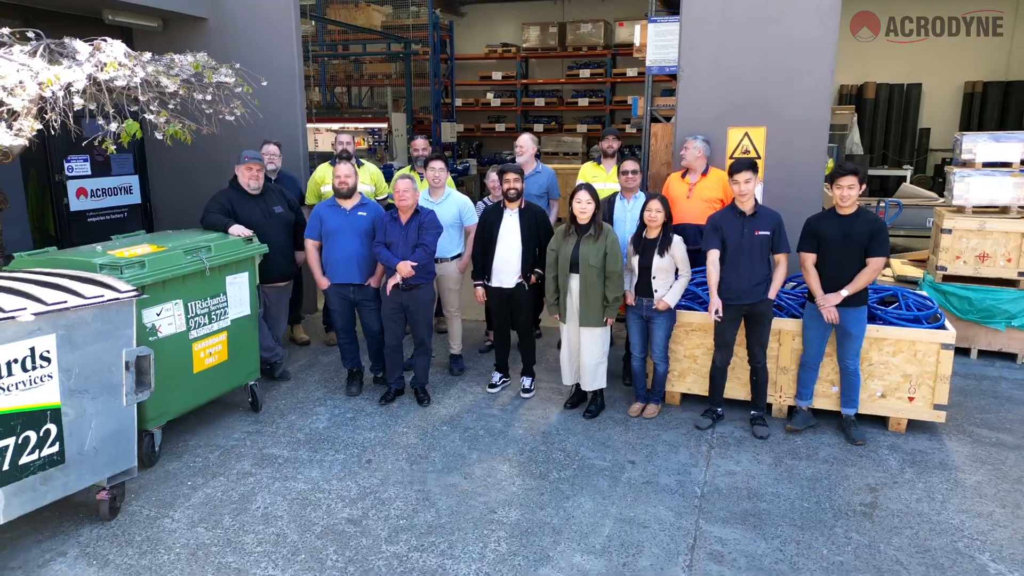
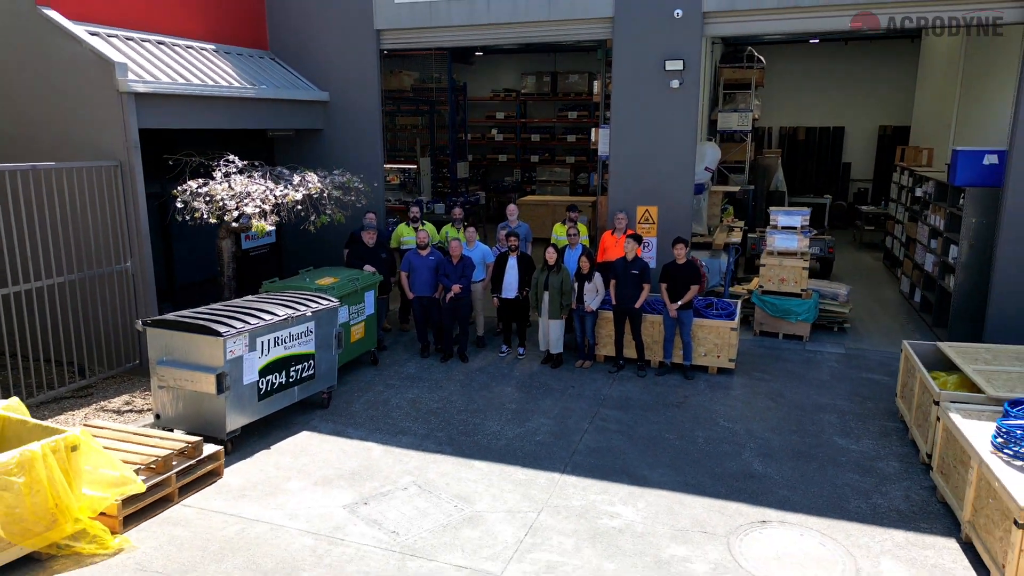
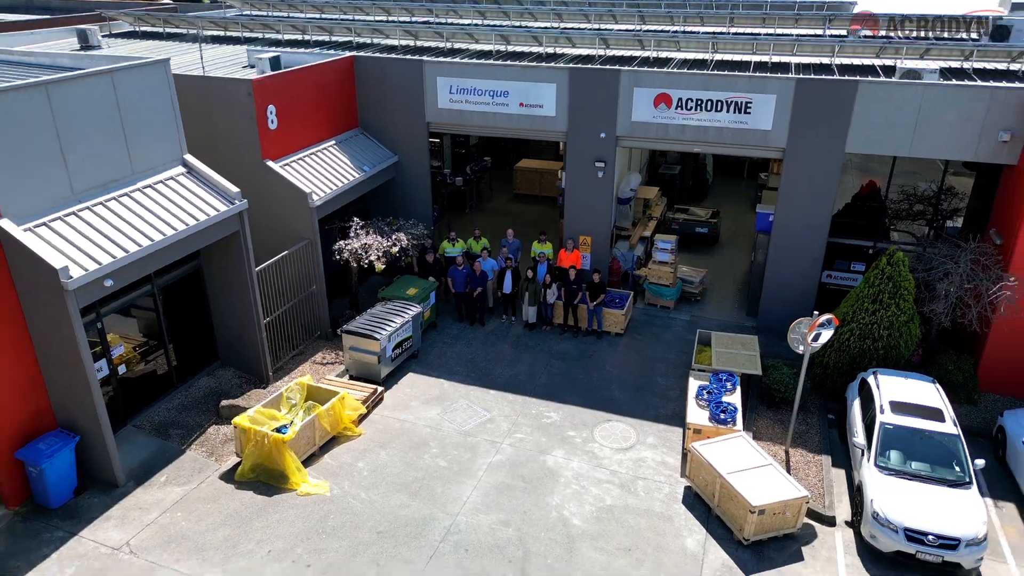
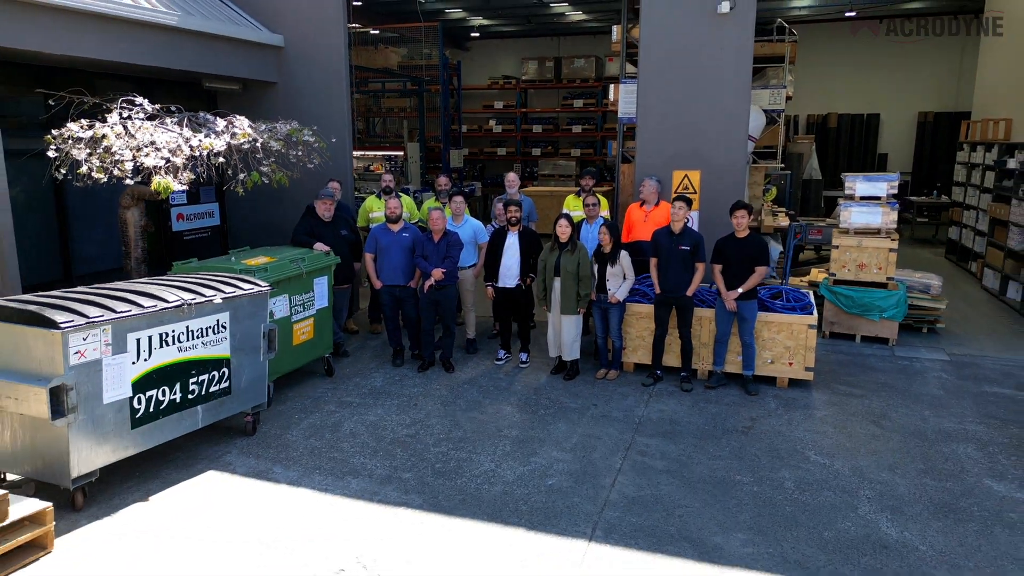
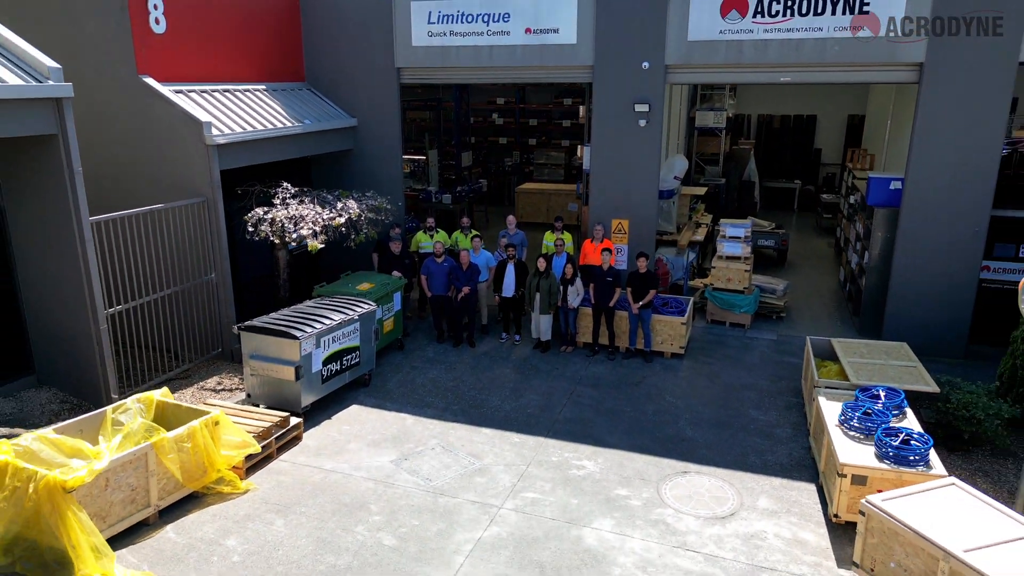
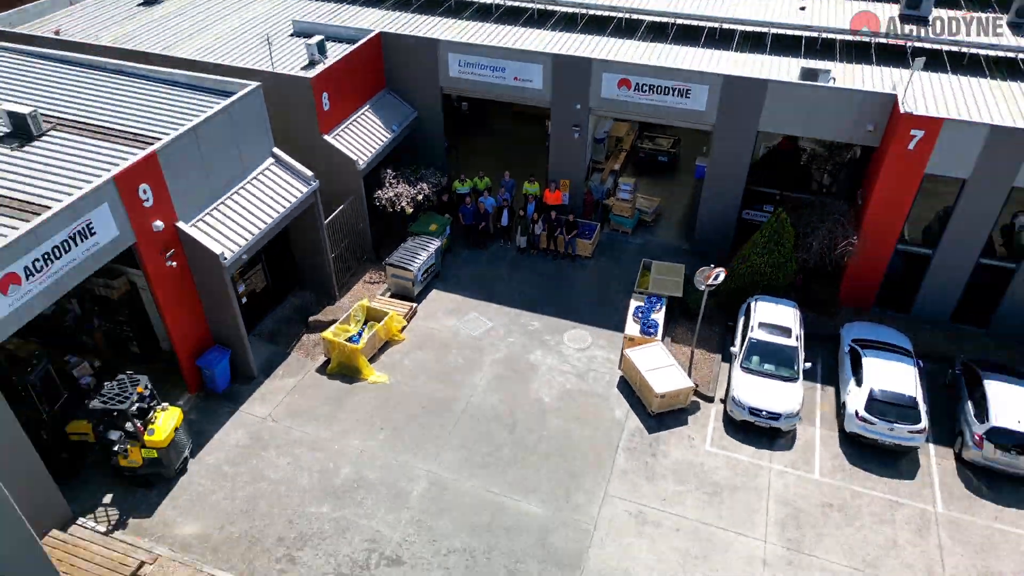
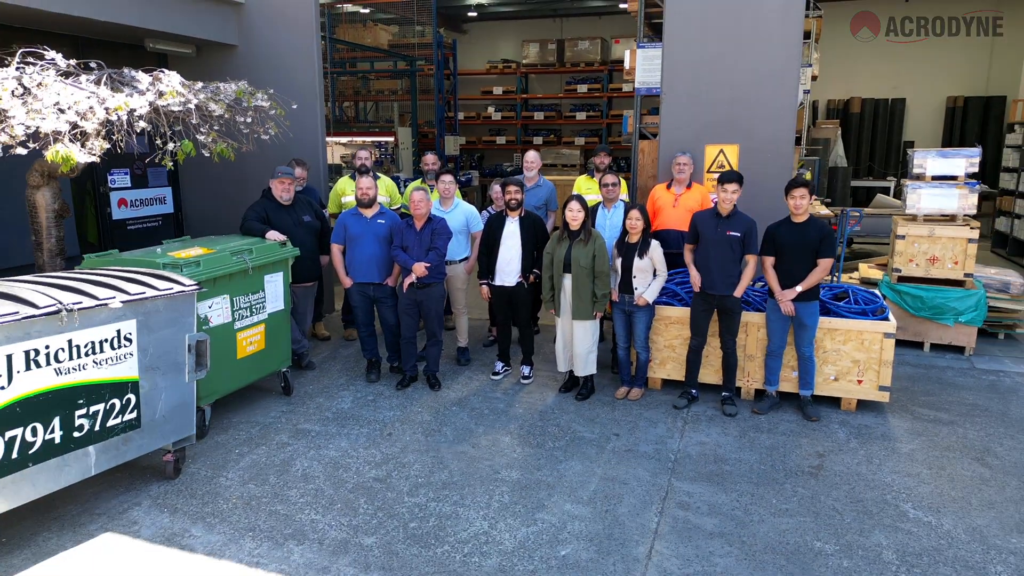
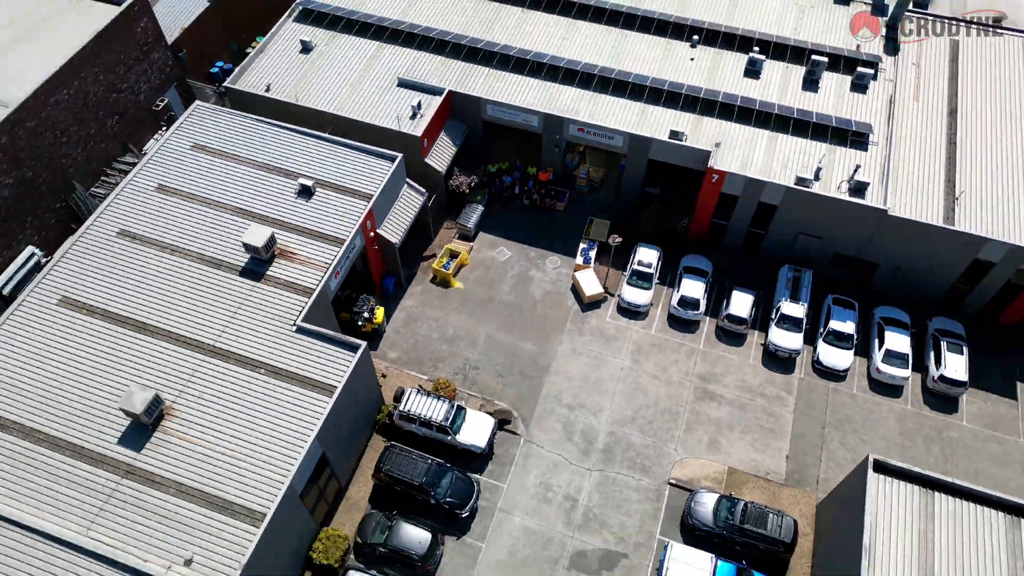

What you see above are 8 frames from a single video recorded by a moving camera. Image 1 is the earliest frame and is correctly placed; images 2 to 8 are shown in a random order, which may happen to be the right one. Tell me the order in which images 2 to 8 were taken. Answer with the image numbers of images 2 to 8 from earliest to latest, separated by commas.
7, 4, 2, 5, 3, 6, 8
